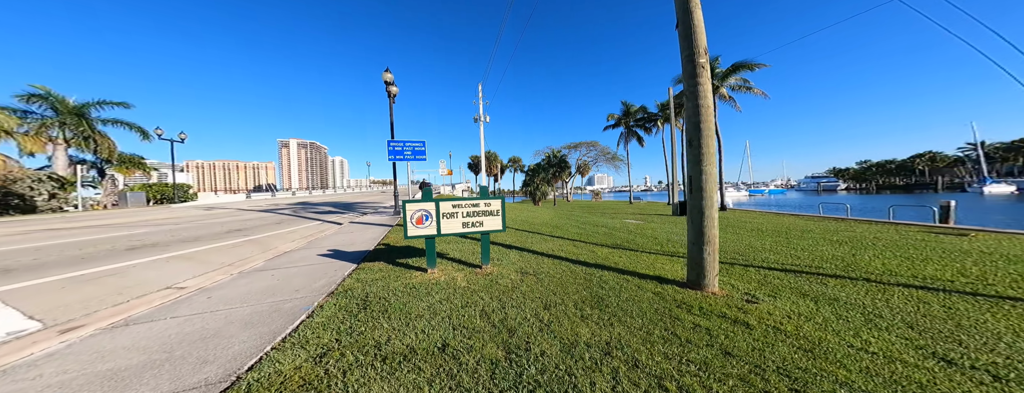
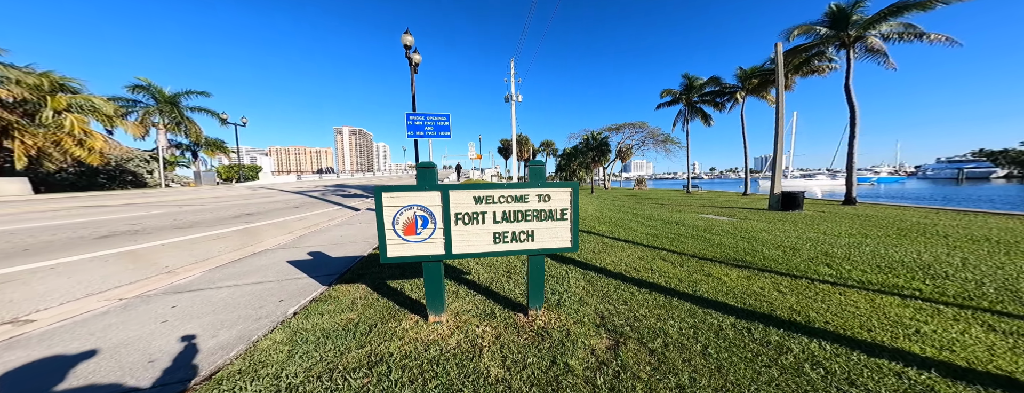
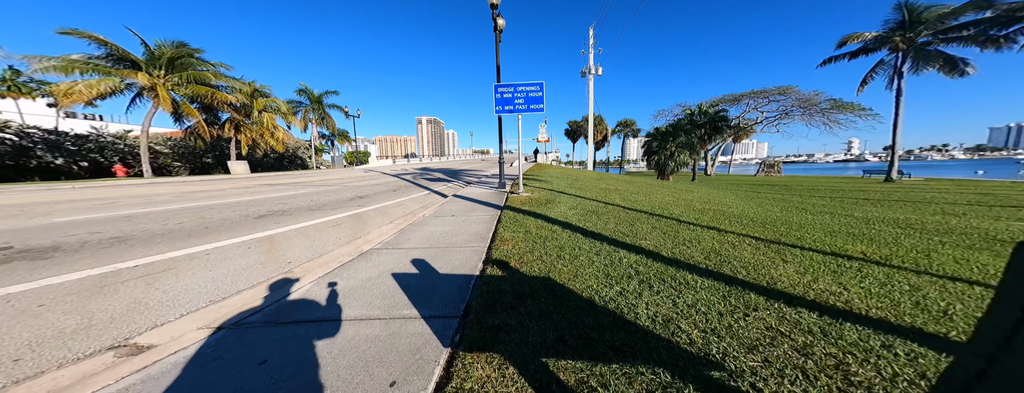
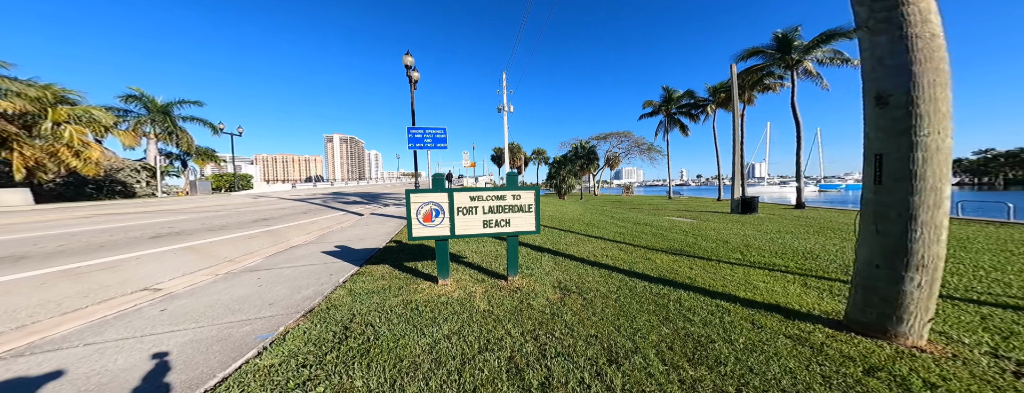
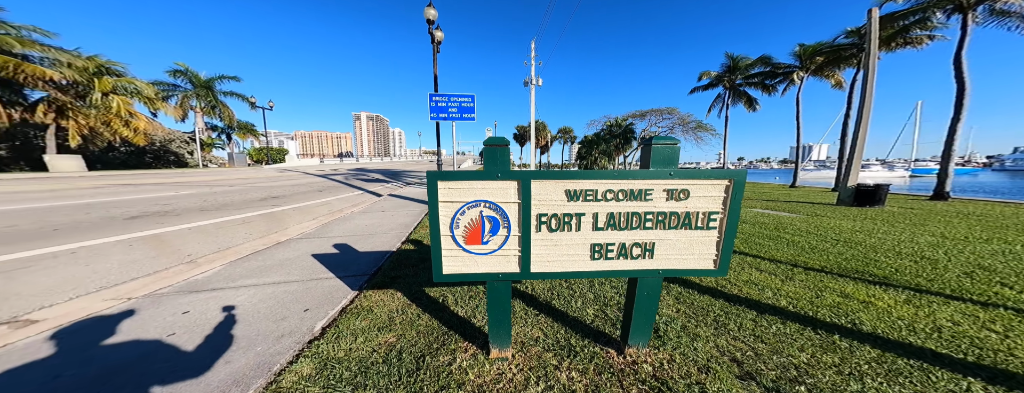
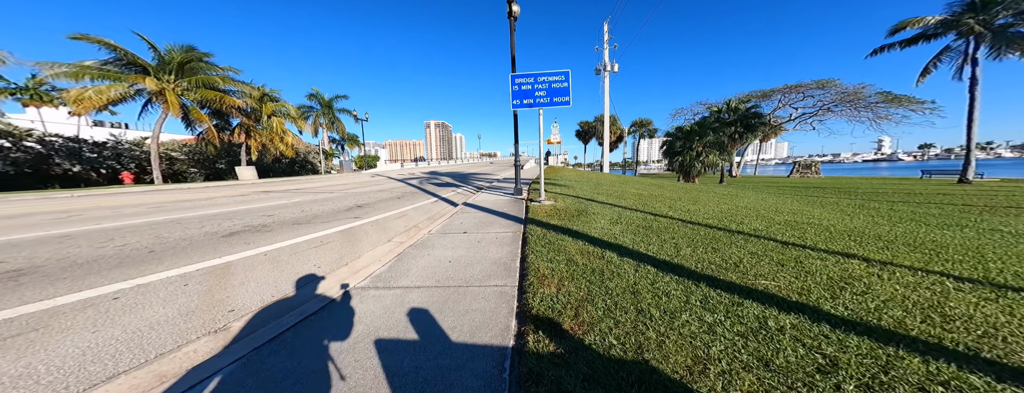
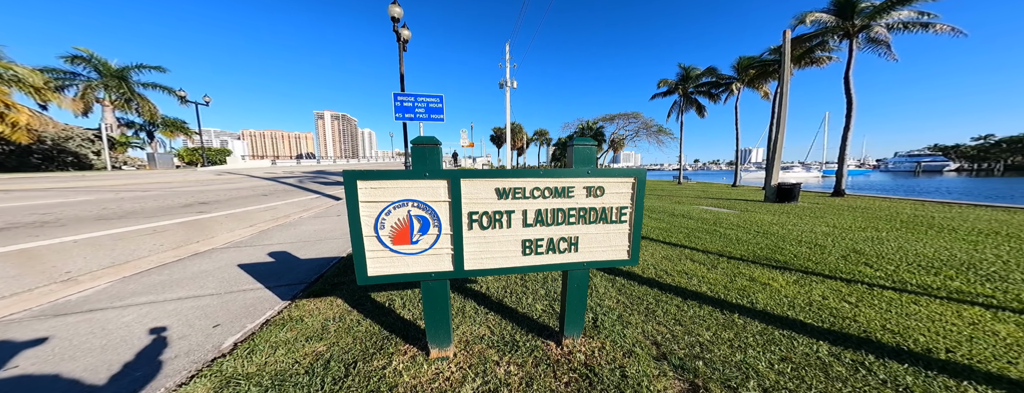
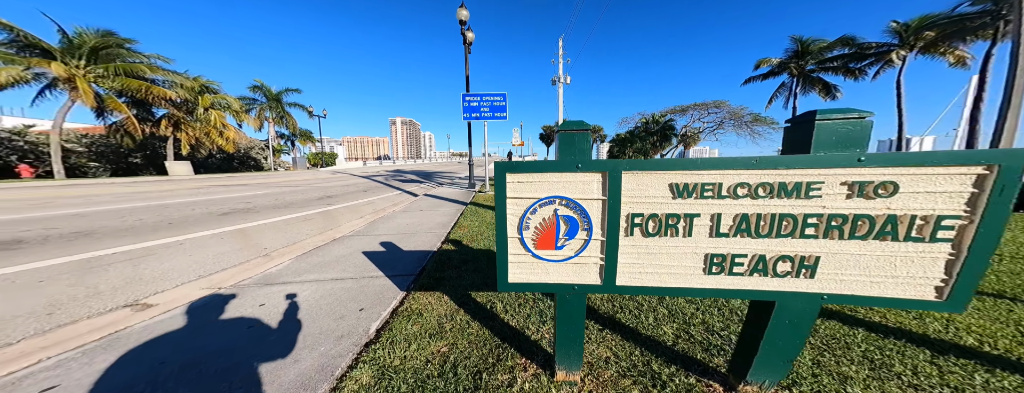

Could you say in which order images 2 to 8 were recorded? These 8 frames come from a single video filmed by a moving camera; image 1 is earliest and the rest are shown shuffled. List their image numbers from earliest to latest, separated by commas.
4, 2, 7, 5, 8, 3, 6
